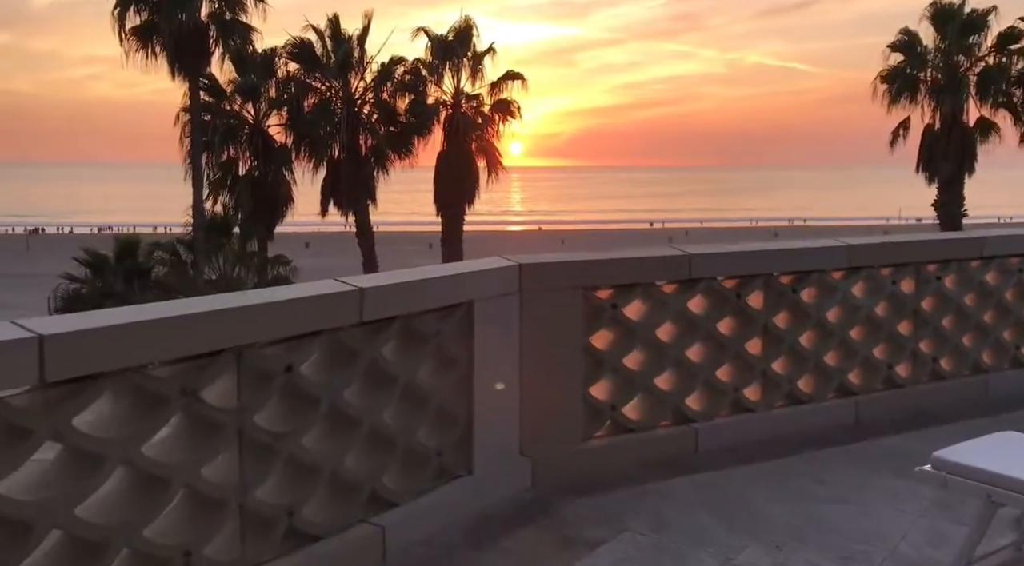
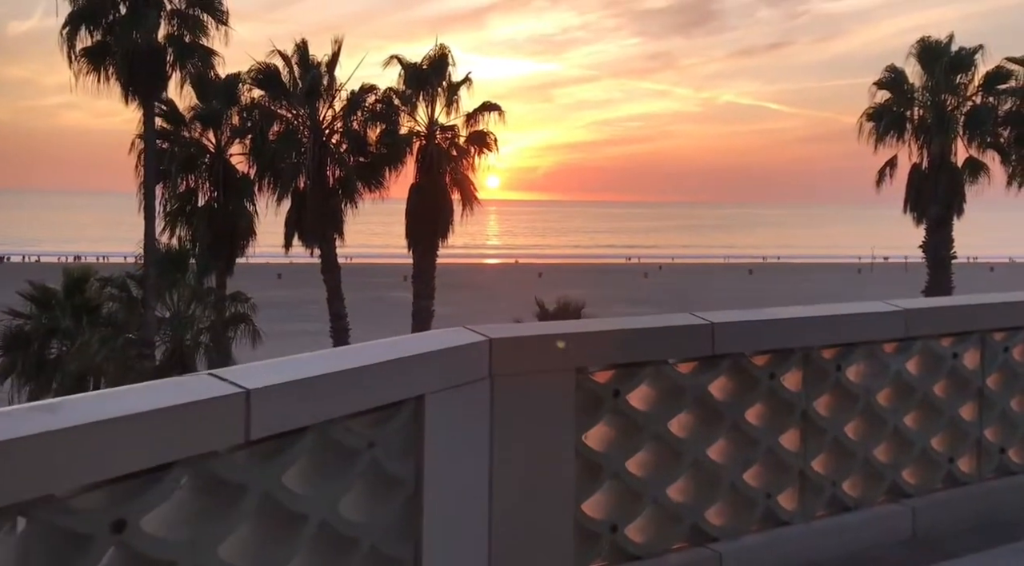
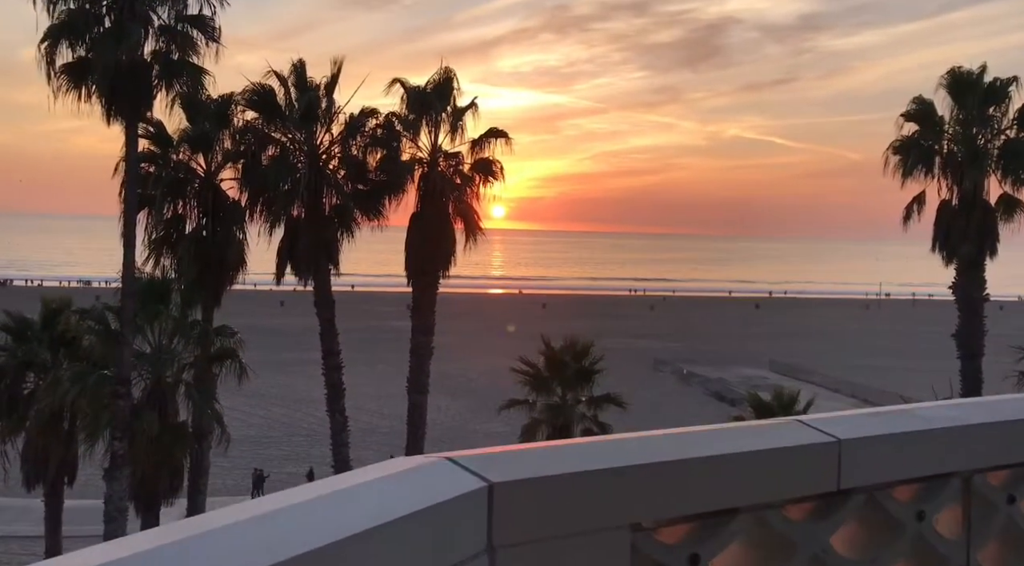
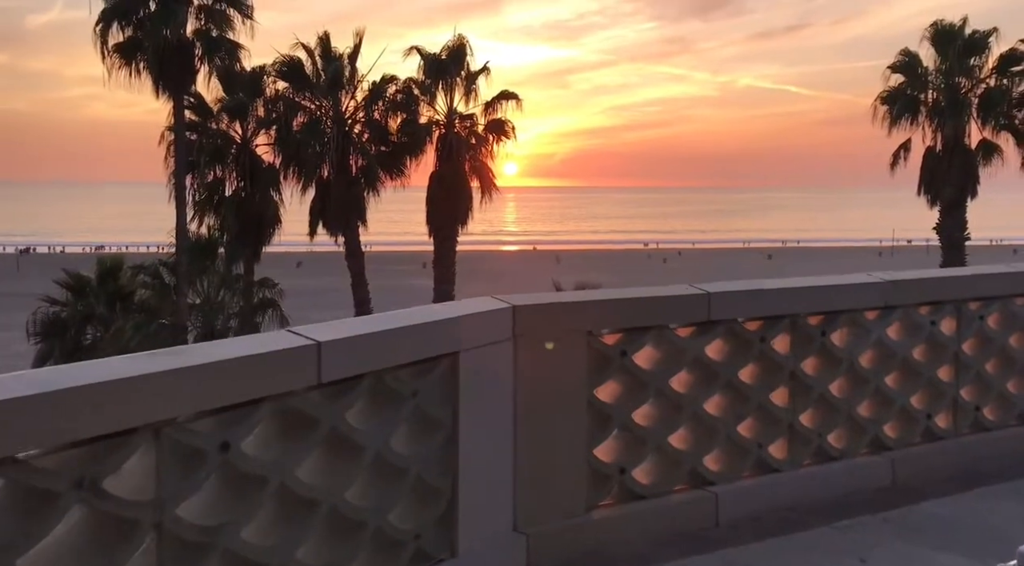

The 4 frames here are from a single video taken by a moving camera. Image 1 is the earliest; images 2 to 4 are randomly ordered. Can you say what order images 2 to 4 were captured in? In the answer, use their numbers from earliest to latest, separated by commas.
4, 2, 3
